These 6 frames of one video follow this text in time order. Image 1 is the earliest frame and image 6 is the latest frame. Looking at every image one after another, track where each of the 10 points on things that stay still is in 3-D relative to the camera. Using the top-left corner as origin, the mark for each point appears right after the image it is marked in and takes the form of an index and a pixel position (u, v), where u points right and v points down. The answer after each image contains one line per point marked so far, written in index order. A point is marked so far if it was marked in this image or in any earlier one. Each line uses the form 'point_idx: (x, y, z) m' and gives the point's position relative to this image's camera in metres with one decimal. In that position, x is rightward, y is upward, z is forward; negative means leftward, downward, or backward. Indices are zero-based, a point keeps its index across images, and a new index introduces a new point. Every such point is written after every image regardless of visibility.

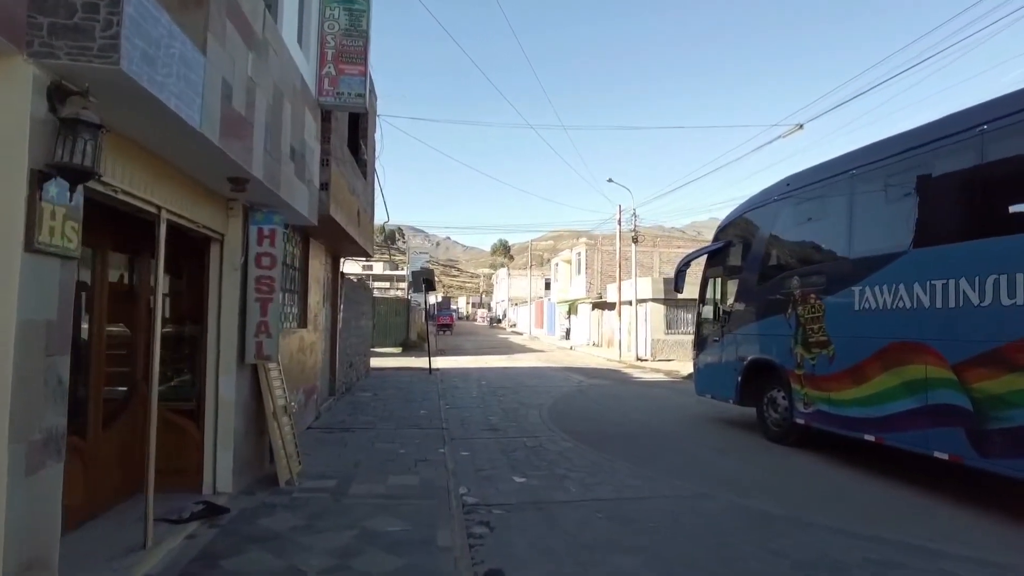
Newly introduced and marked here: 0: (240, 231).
0: (-2.5, +0.5, +6.0) m
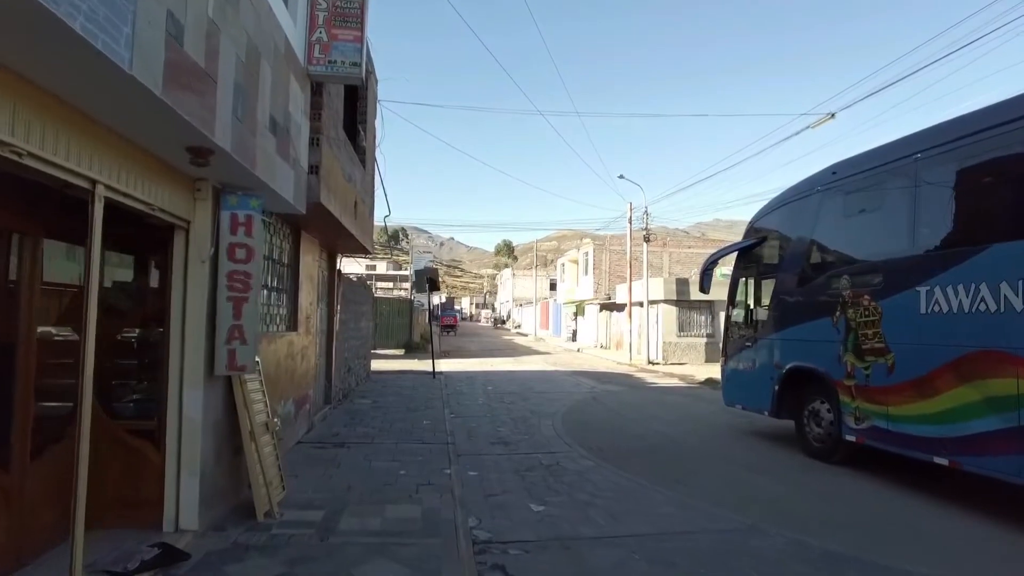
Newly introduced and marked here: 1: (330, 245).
0: (-2.3, +0.5, +5.0) m
1: (-2.8, +0.7, +10.2) m
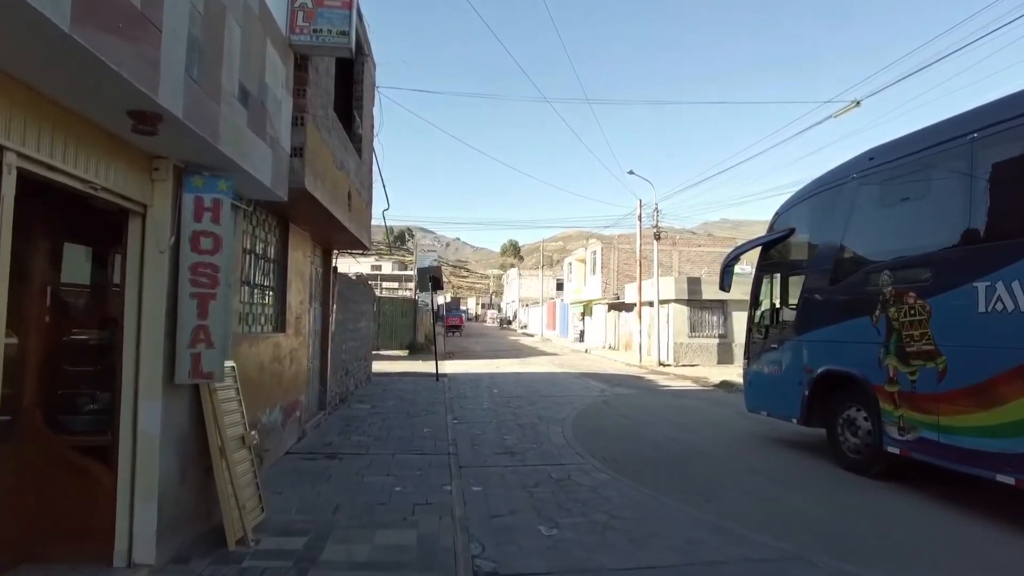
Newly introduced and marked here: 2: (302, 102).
0: (-2.3, +0.6, +4.4) m
1: (-2.7, +0.7, +9.6) m
2: (-1.9, +1.7, +6.1) m
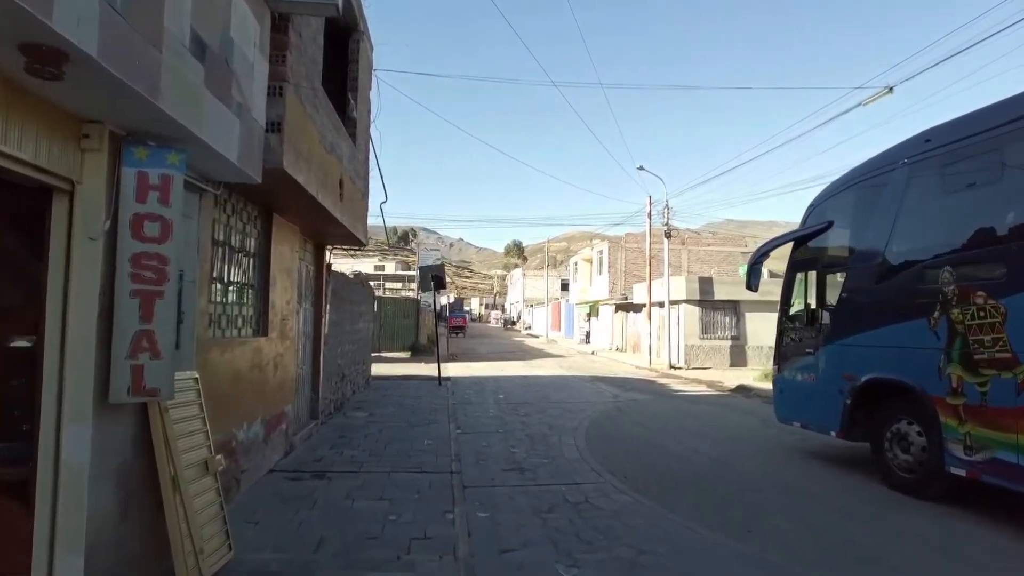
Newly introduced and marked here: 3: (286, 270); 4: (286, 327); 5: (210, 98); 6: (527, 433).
0: (-2.2, +0.6, +3.5) m
1: (-2.6, +0.7, +8.7) m
2: (-1.8, +1.7, +5.2) m
3: (-2.6, +0.2, +7.6) m
4: (-2.6, -0.4, +7.6) m
5: (-1.8, +1.1, +3.9) m
6: (+0.2, -2.3, +10.4) m
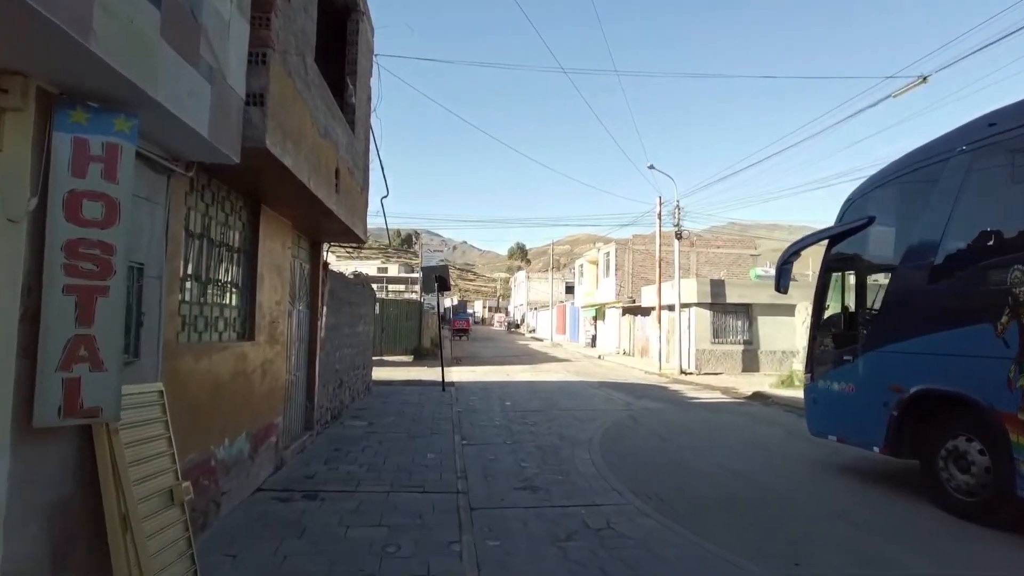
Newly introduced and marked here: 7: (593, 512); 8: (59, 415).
0: (-2.1, +0.6, +2.8) m
1: (-2.5, +0.7, +8.0) m
2: (-1.7, +1.8, +4.6) m
3: (-2.5, +0.2, +6.9) m
4: (-2.5, -0.4, +6.9) m
5: (-1.7, +1.1, +3.2) m
6: (+0.4, -2.3, +9.7) m
7: (+0.8, -2.2, +6.4) m
8: (-2.0, -0.5, +2.9) m
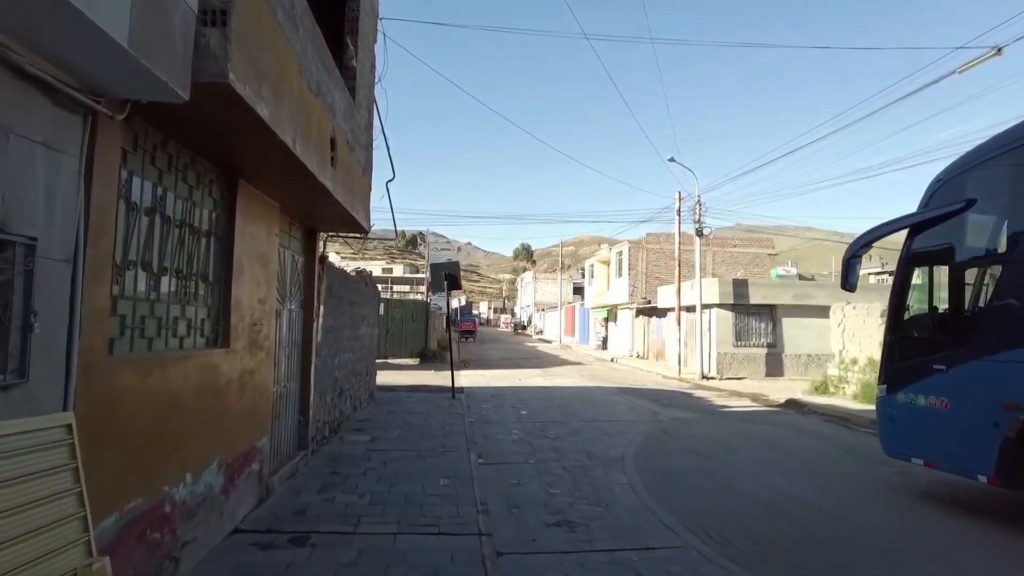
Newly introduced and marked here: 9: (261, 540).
0: (-1.8, +0.7, +1.6) m
1: (-2.2, +0.8, +6.8) m
2: (-1.4, +1.8, +3.3) m
3: (-2.2, +0.3, +5.7) m
4: (-2.2, -0.4, +5.7) m
5: (-1.4, +1.2, +2.0) m
6: (+0.7, -2.3, +8.5) m
7: (+1.1, -2.1, +5.2) m
8: (-1.7, -0.5, +1.7) m
9: (-1.9, -1.9, +4.9) m
